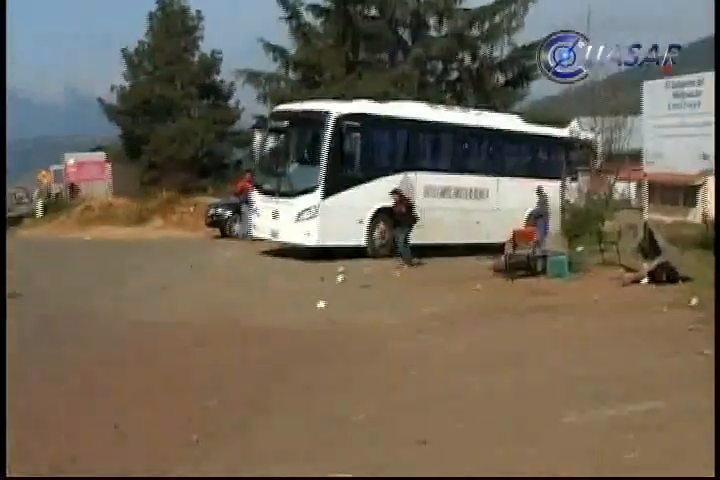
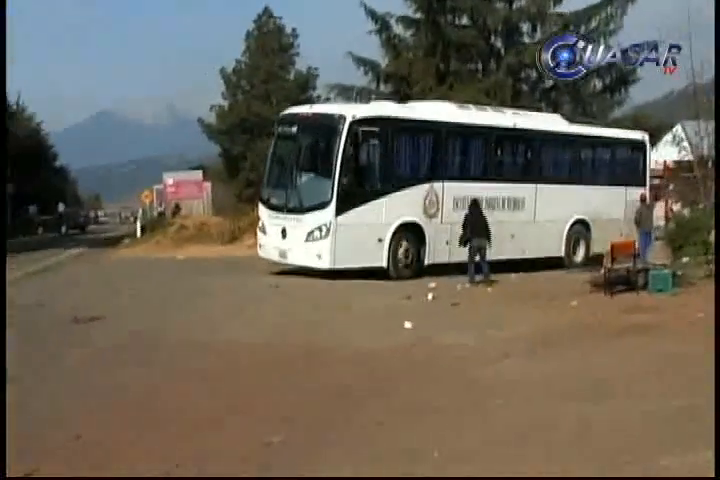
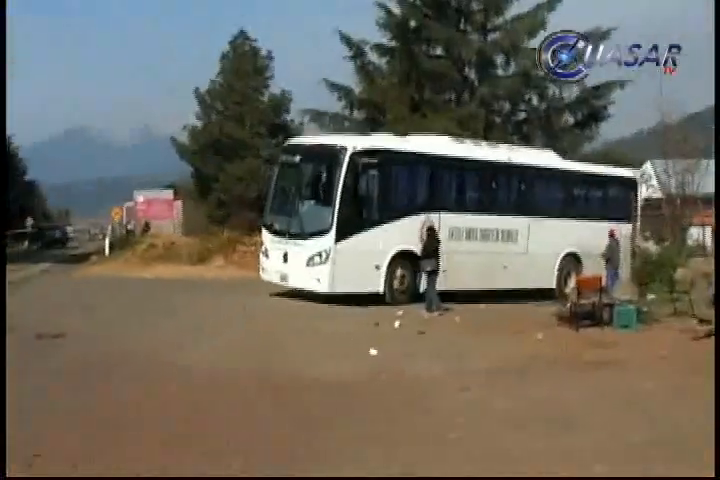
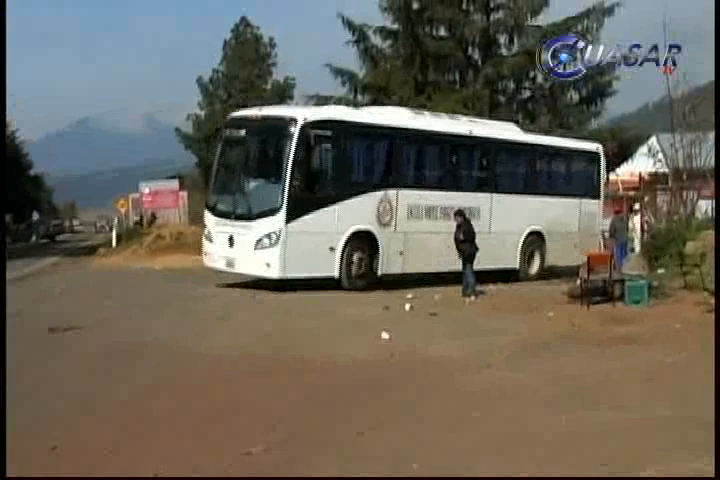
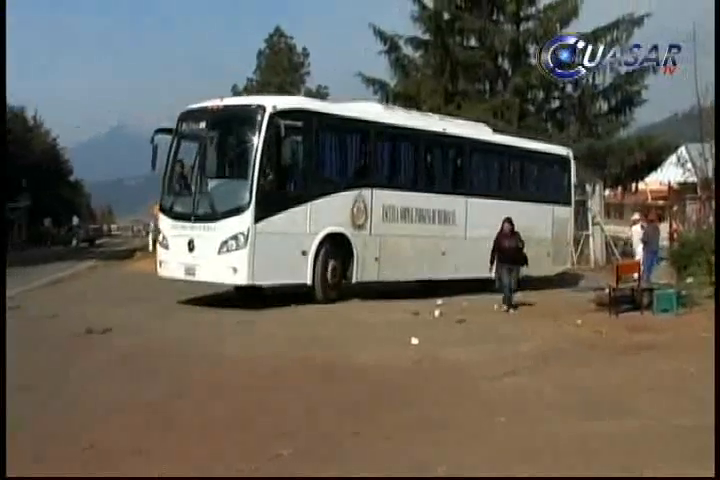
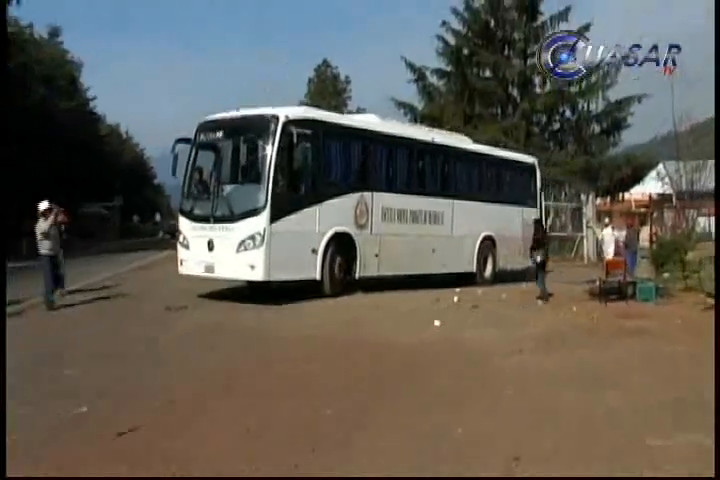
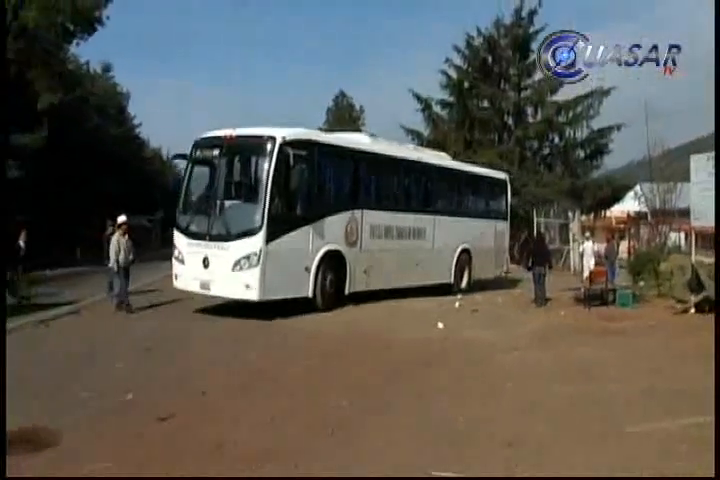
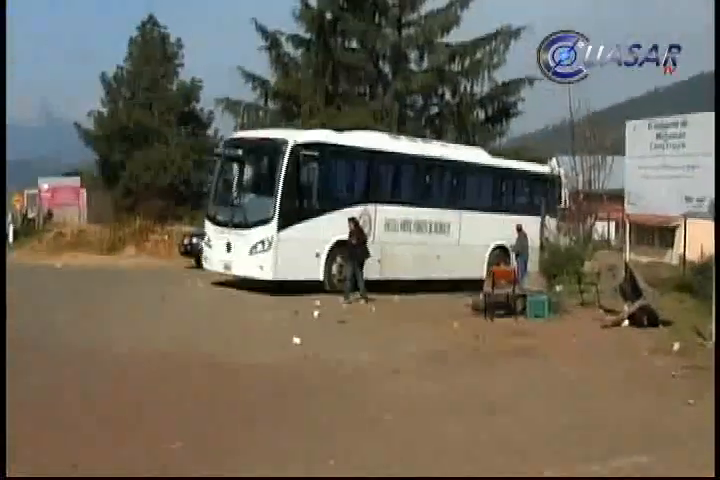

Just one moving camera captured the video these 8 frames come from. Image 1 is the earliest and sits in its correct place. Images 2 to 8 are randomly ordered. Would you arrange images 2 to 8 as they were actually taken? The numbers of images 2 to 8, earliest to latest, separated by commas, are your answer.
8, 3, 2, 4, 5, 6, 7
